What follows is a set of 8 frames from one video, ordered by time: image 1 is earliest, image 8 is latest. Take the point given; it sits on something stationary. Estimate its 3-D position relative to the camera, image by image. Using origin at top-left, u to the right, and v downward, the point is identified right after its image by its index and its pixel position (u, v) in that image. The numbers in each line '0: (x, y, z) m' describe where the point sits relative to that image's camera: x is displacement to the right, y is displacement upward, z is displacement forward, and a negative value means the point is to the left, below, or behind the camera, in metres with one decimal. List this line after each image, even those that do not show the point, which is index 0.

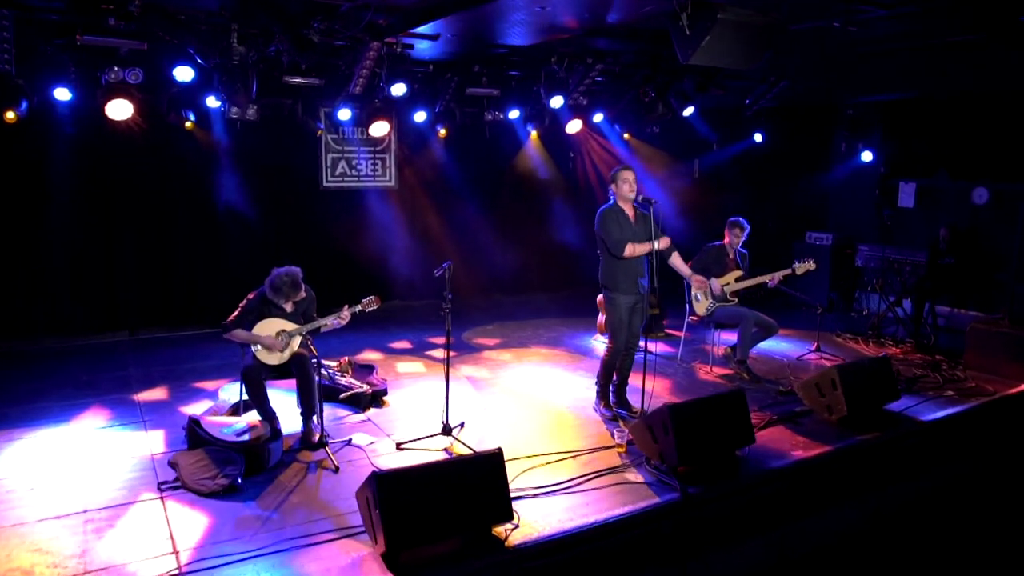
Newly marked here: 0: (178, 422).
0: (-2.4, -1.0, +5.3) m
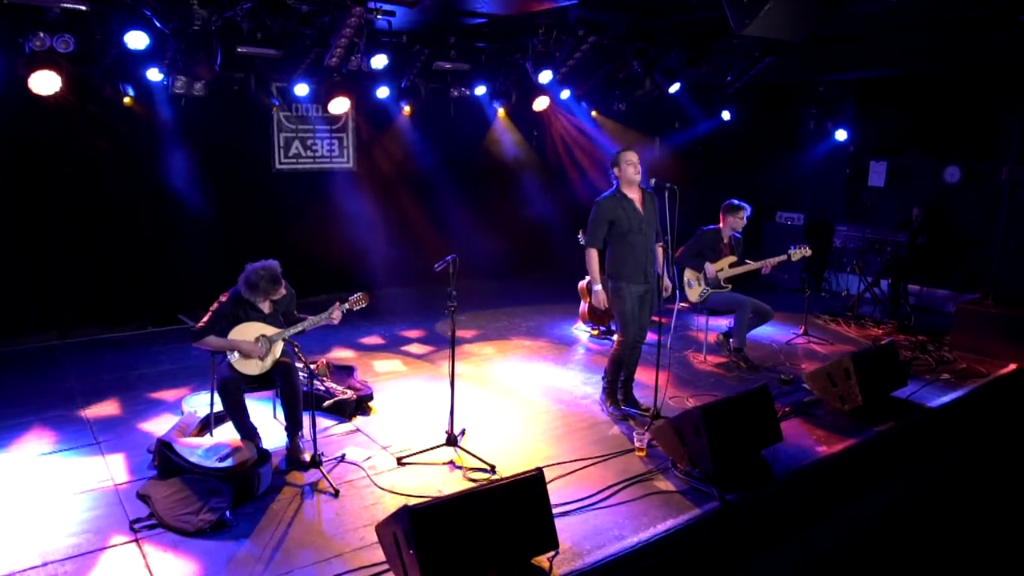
0: (-2.3, -1.0, +4.6) m
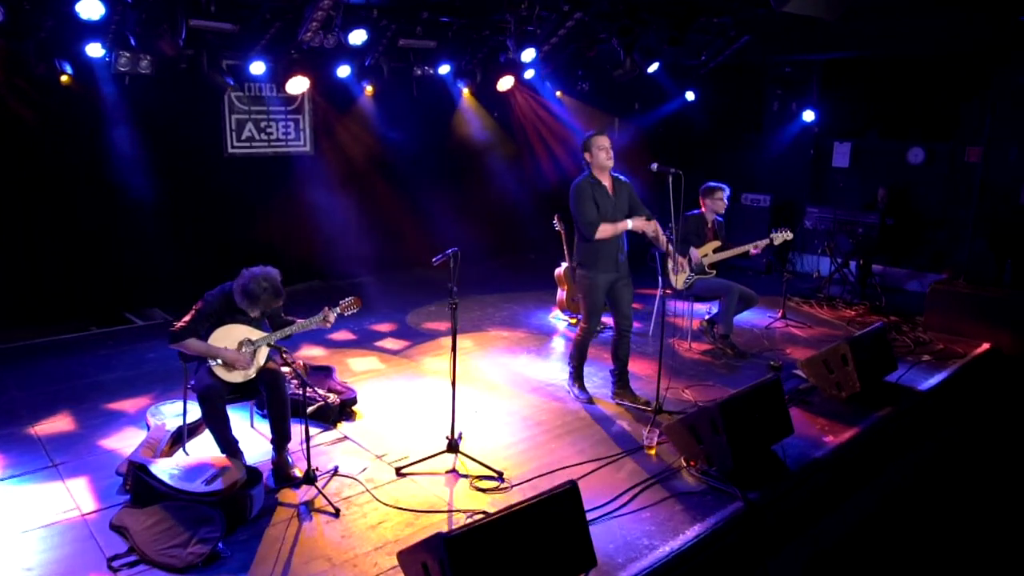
0: (-2.3, -1.0, +4.2) m
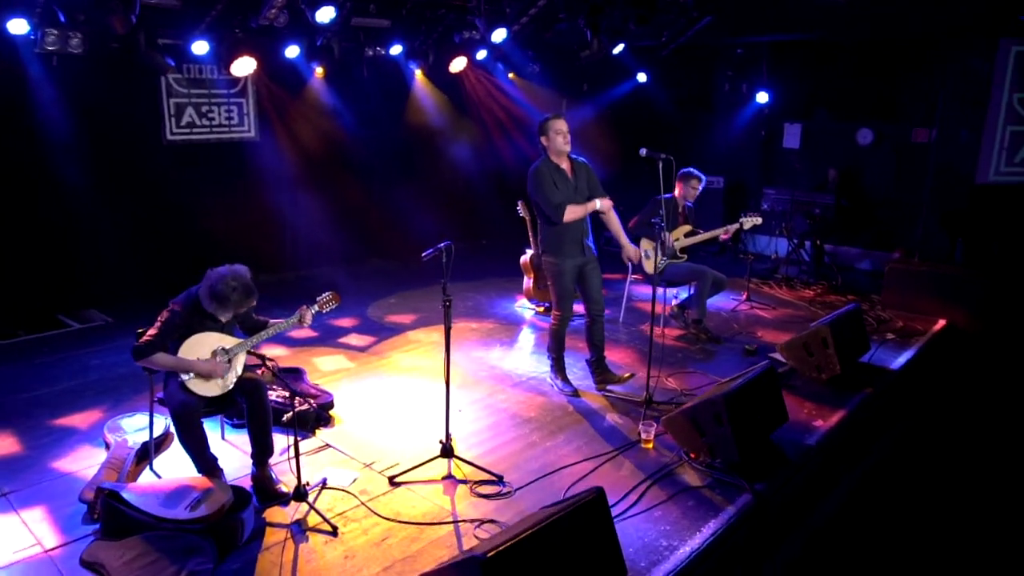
0: (-2.3, -1.0, +3.8) m
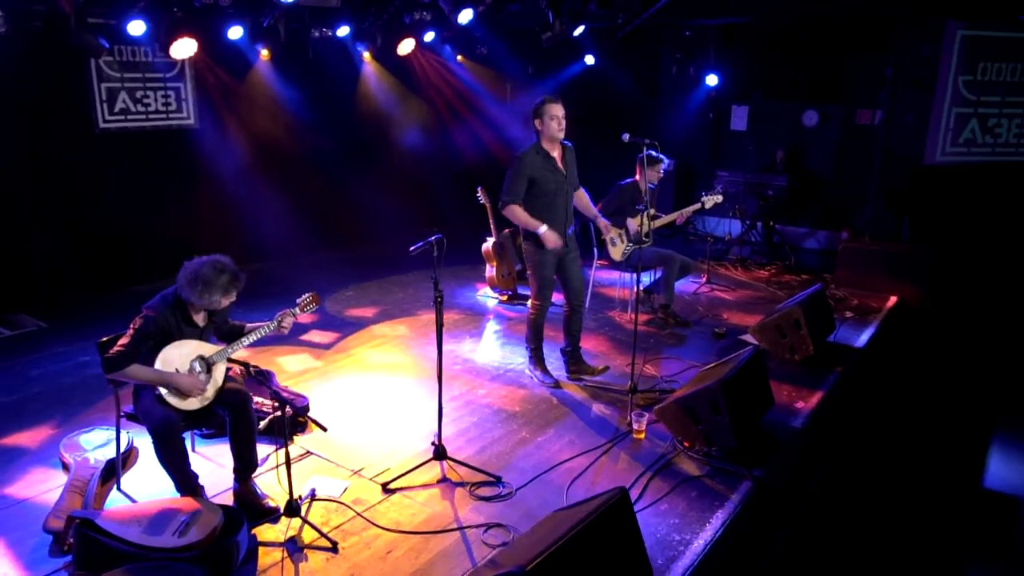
0: (-2.3, -1.1, +3.4) m
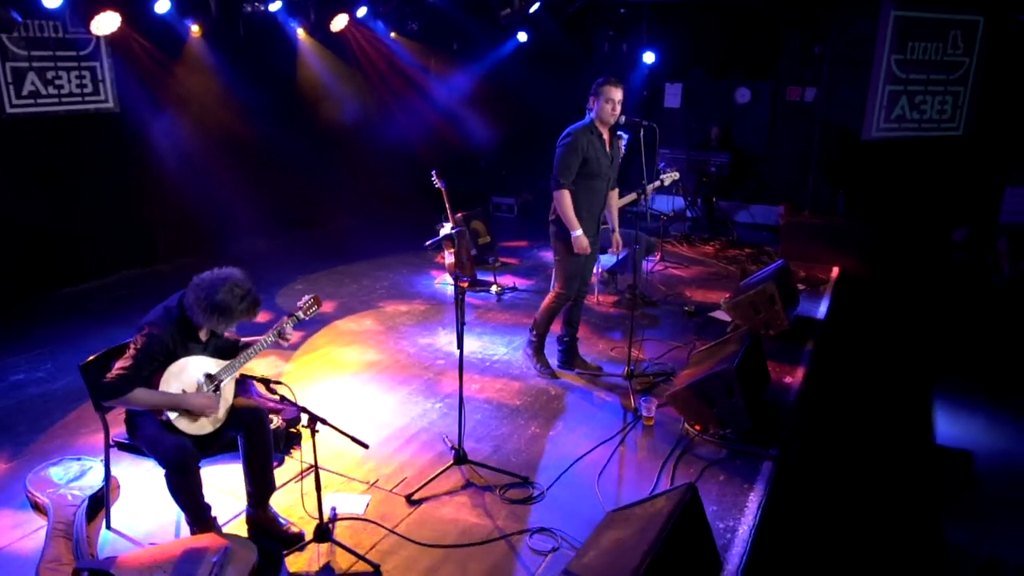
0: (-2.1, -1.1, +2.9) m
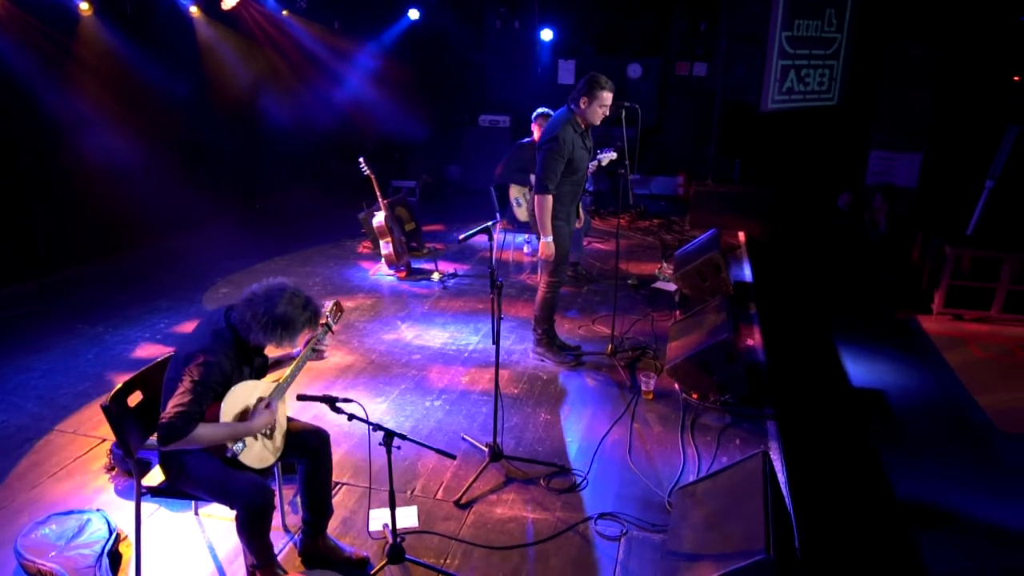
0: (-1.6, -1.3, +2.5) m
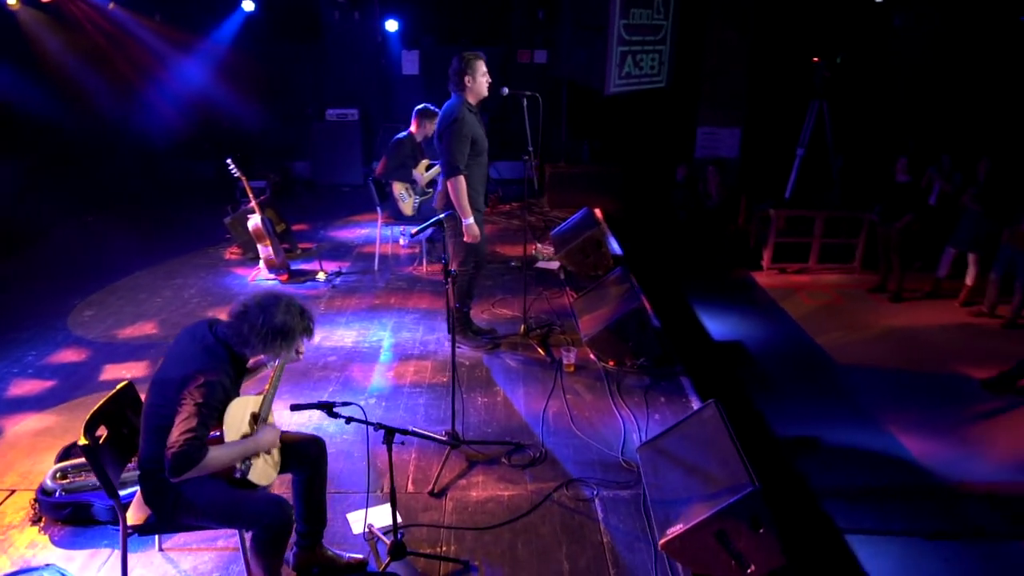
0: (-1.5, -1.4, +2.2) m
